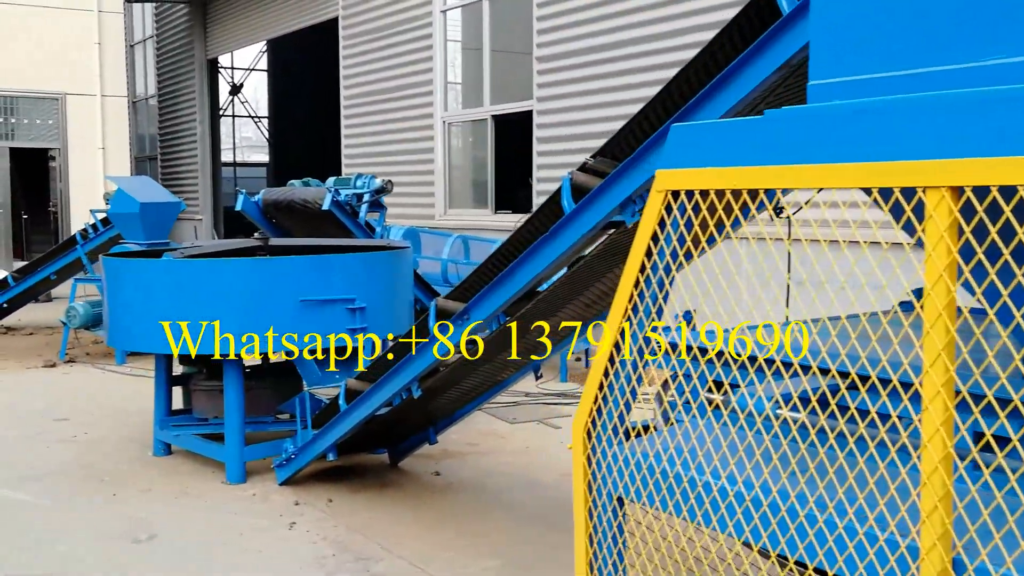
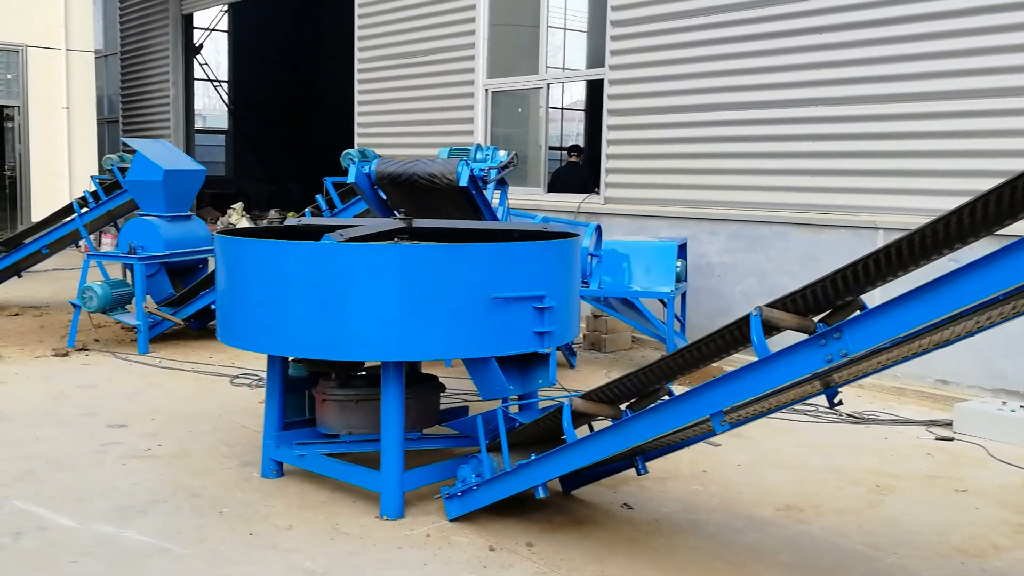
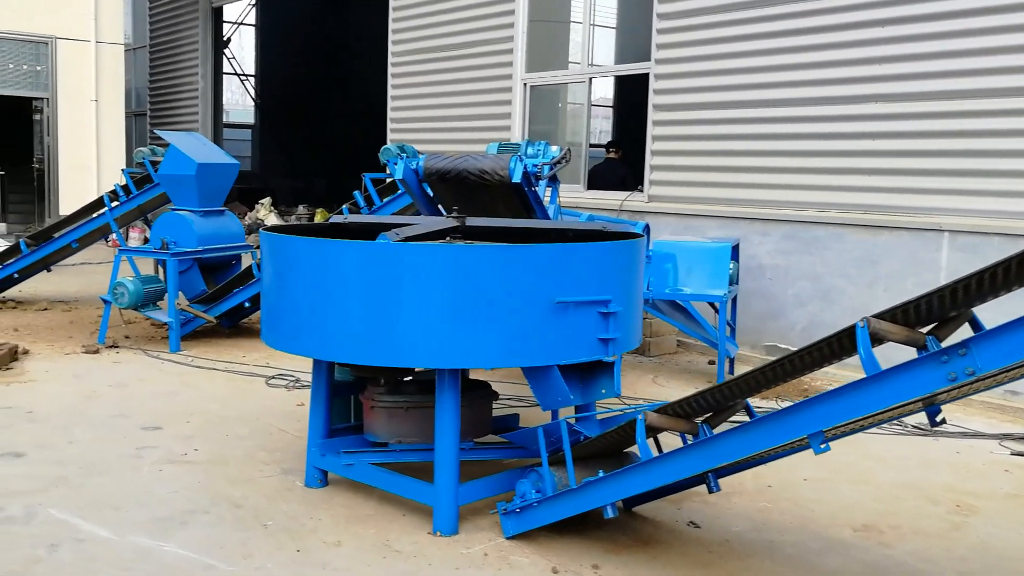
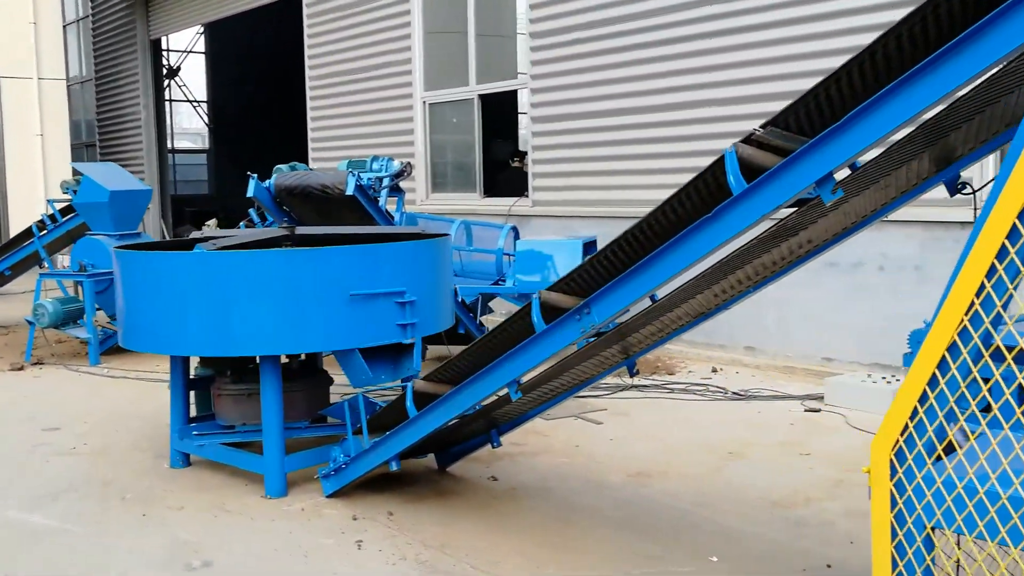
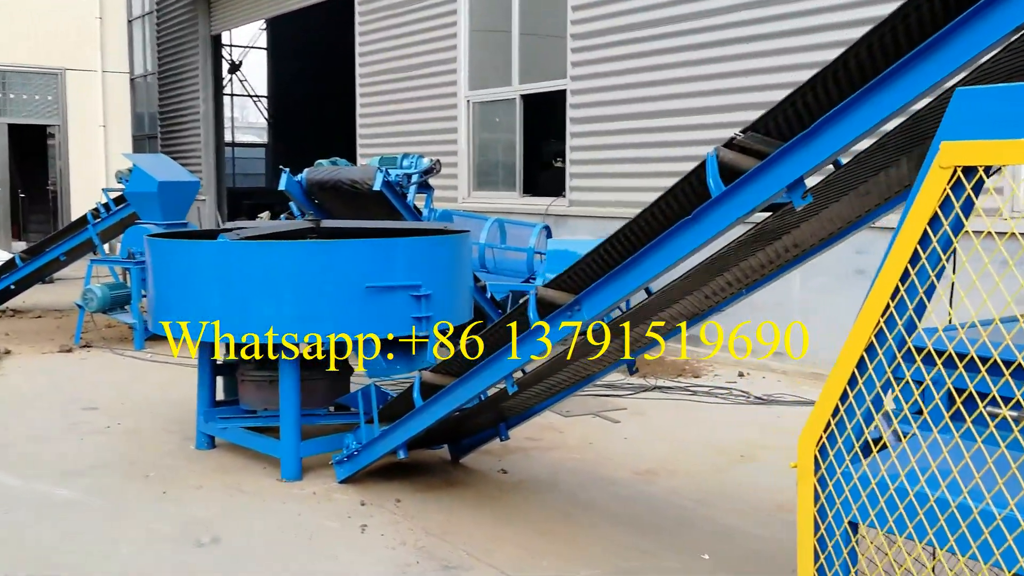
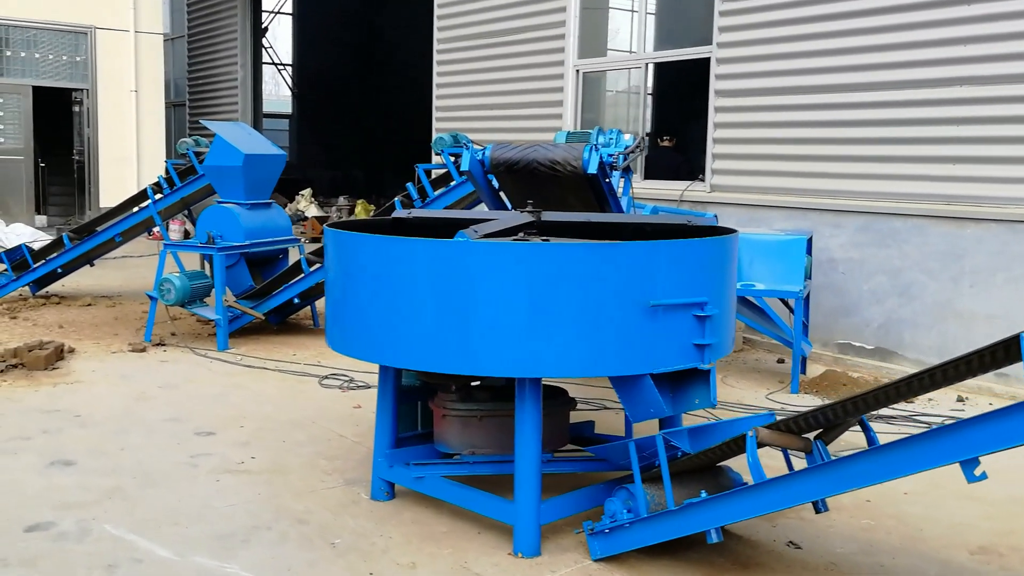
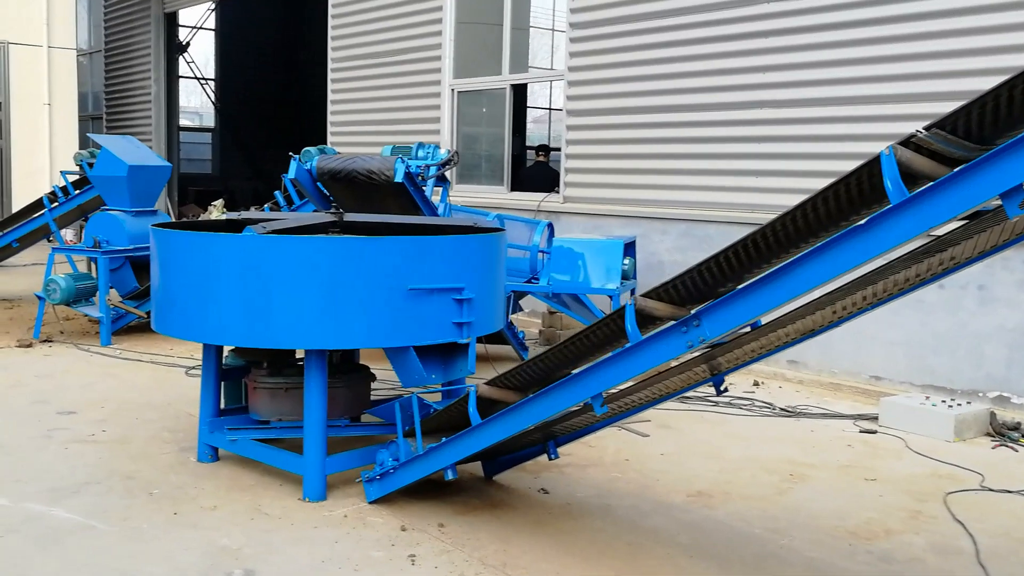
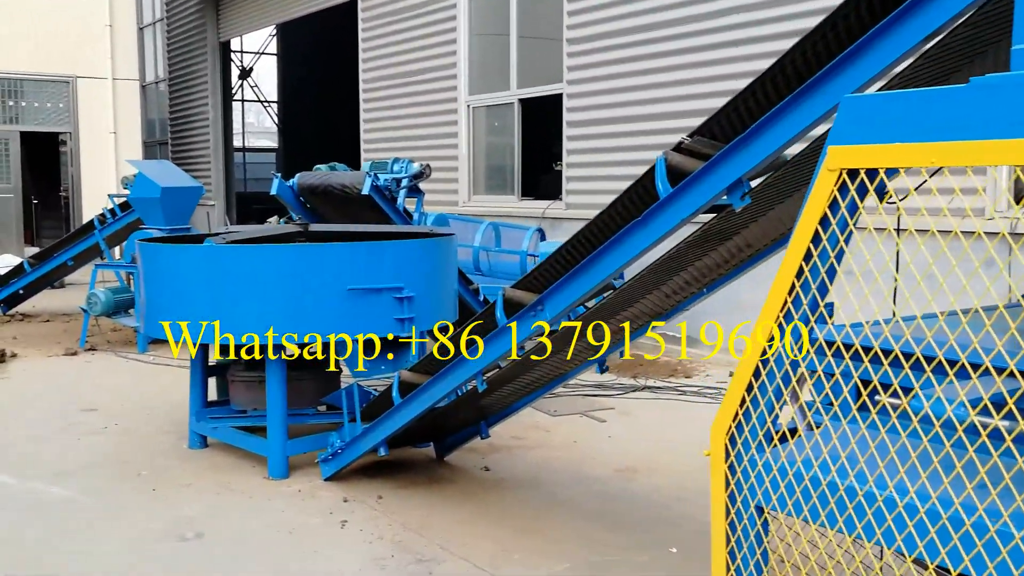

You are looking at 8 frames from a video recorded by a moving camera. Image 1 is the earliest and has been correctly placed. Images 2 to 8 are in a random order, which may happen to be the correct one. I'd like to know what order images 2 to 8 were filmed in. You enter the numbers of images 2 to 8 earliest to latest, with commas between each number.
8, 5, 4, 7, 2, 3, 6
